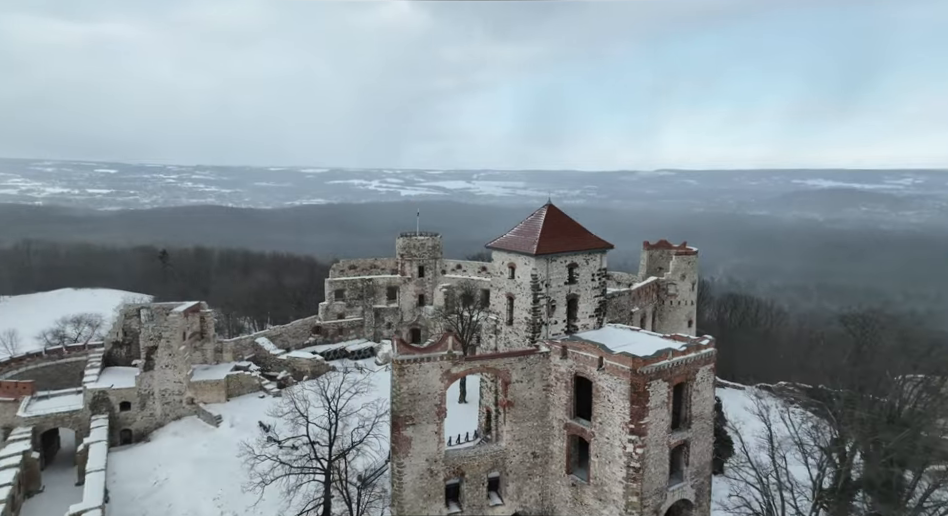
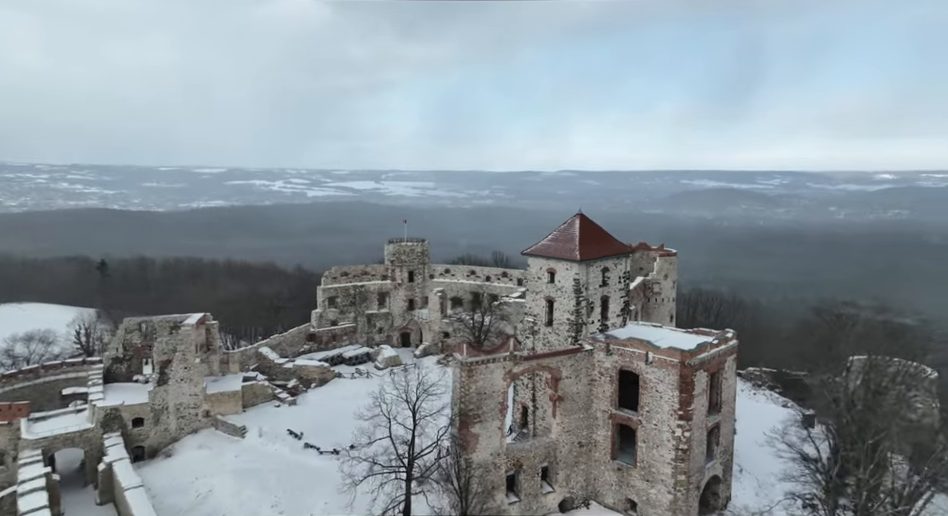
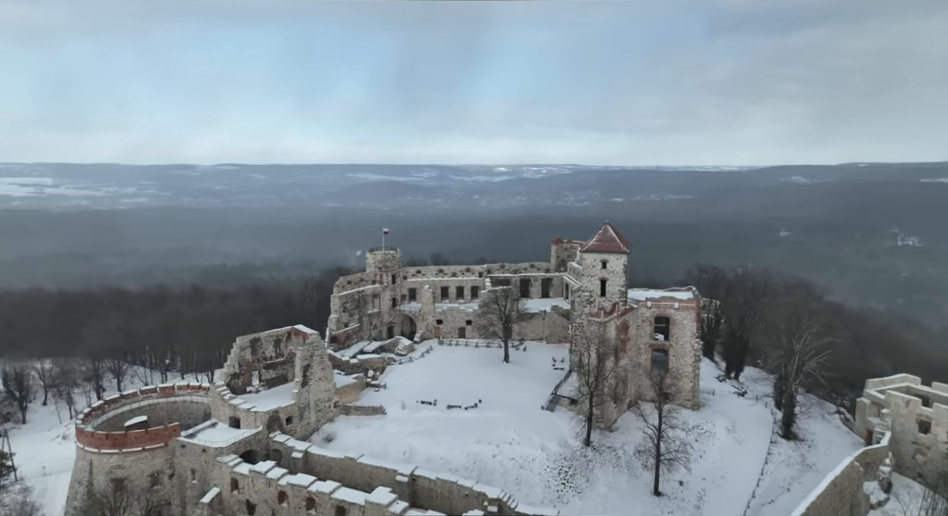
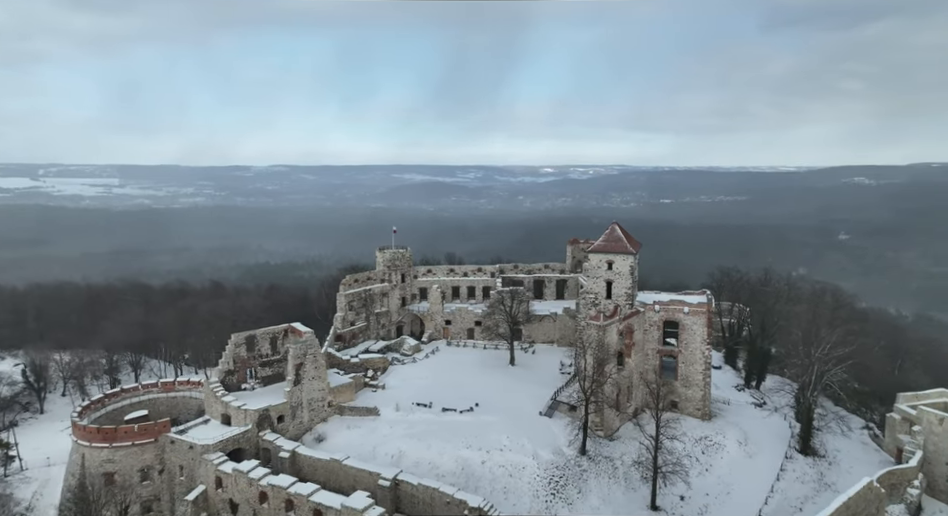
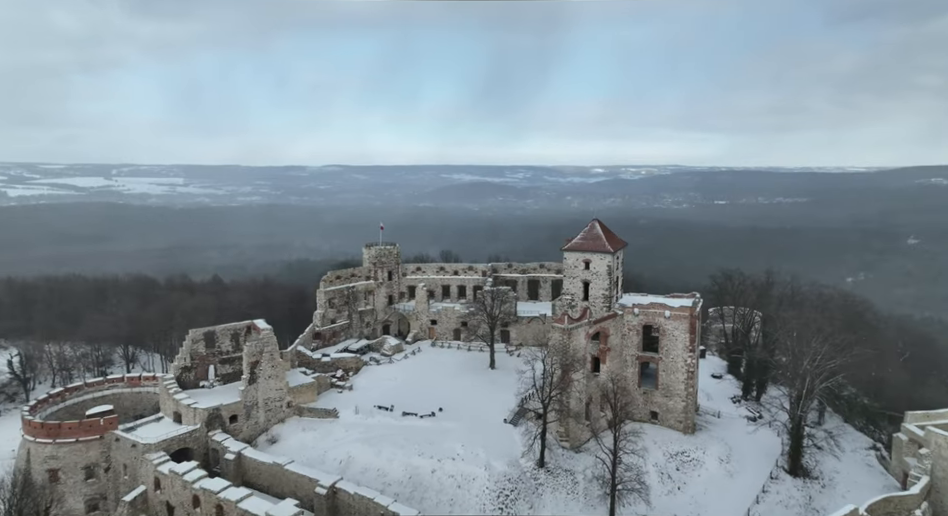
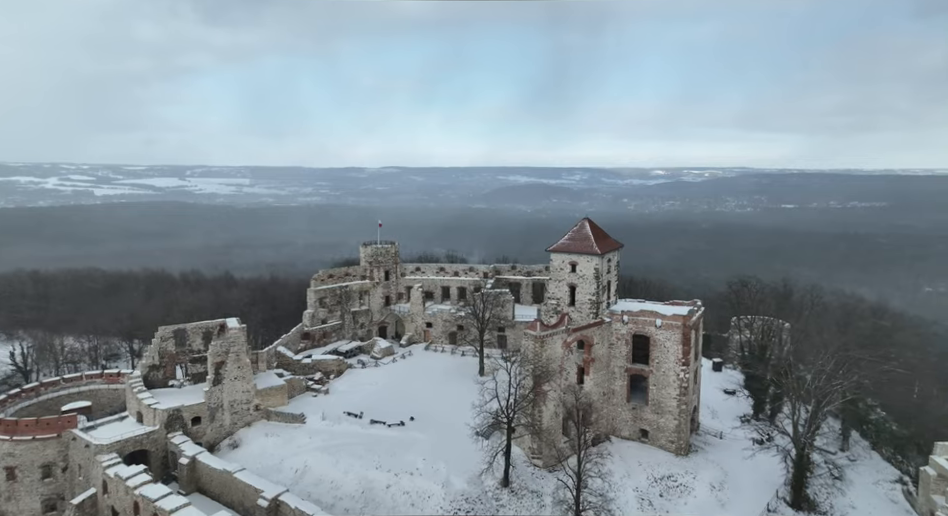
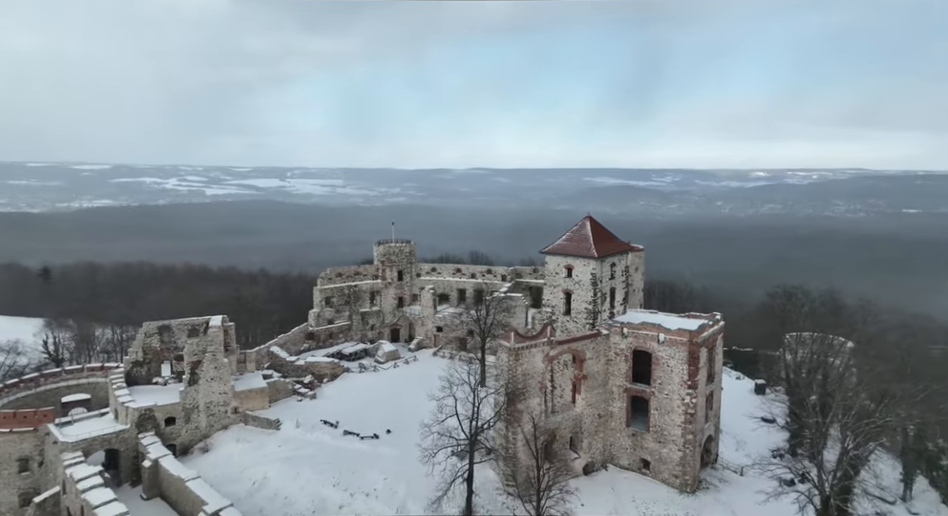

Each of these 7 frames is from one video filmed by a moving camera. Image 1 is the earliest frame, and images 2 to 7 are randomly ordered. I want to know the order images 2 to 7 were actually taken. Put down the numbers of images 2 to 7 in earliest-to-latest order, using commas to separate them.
2, 7, 6, 5, 4, 3
